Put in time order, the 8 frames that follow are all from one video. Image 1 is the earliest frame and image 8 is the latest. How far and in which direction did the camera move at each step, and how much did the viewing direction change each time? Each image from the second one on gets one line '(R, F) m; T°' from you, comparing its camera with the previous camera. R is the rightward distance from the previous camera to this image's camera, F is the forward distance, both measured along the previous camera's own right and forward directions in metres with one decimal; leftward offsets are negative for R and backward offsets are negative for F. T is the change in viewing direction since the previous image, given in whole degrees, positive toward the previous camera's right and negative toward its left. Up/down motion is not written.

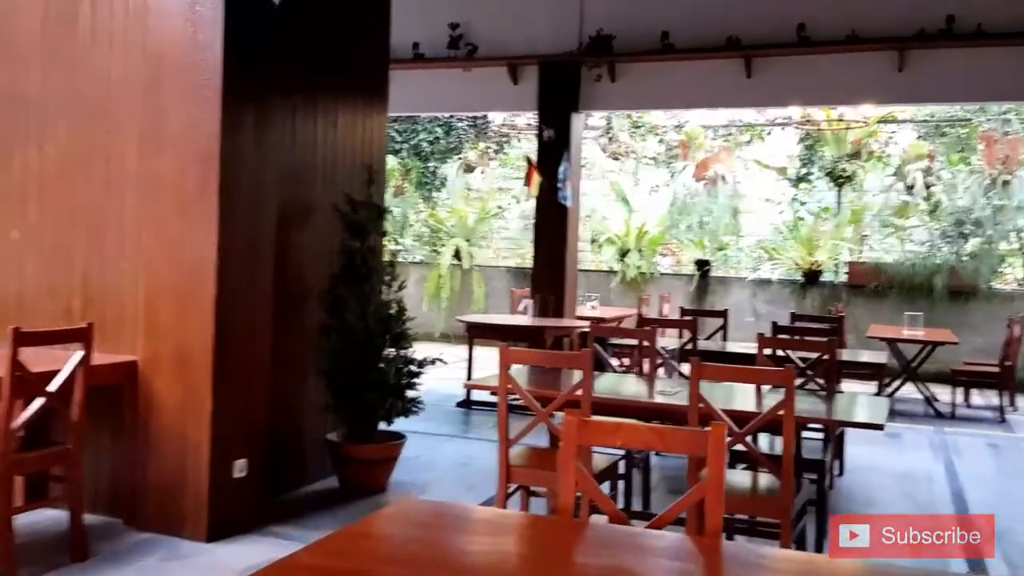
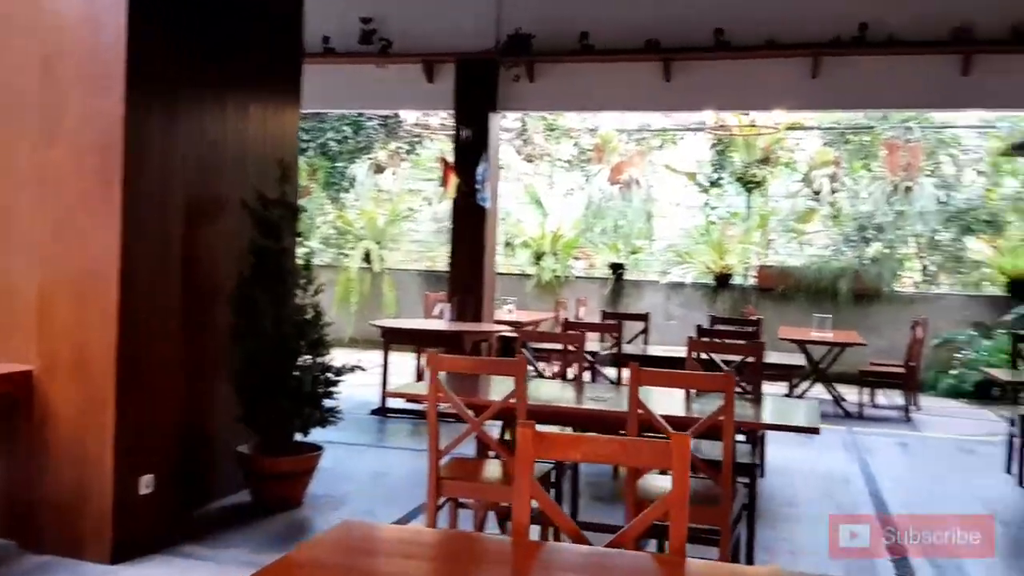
(-0.1, +0.2) m; +6°
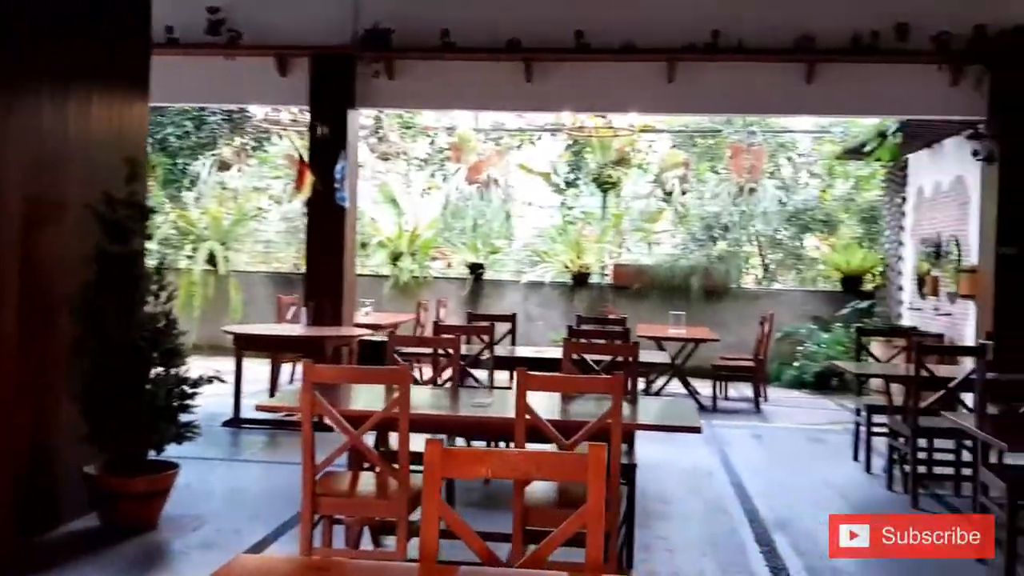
(-0.1, +0.1) m; +9°
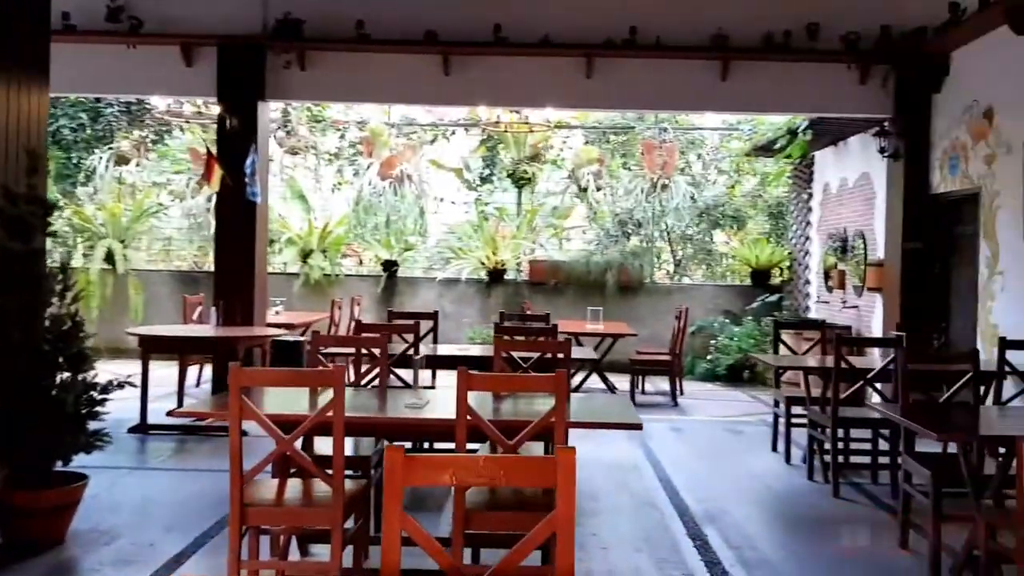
(-0.1, +0.1) m; +6°
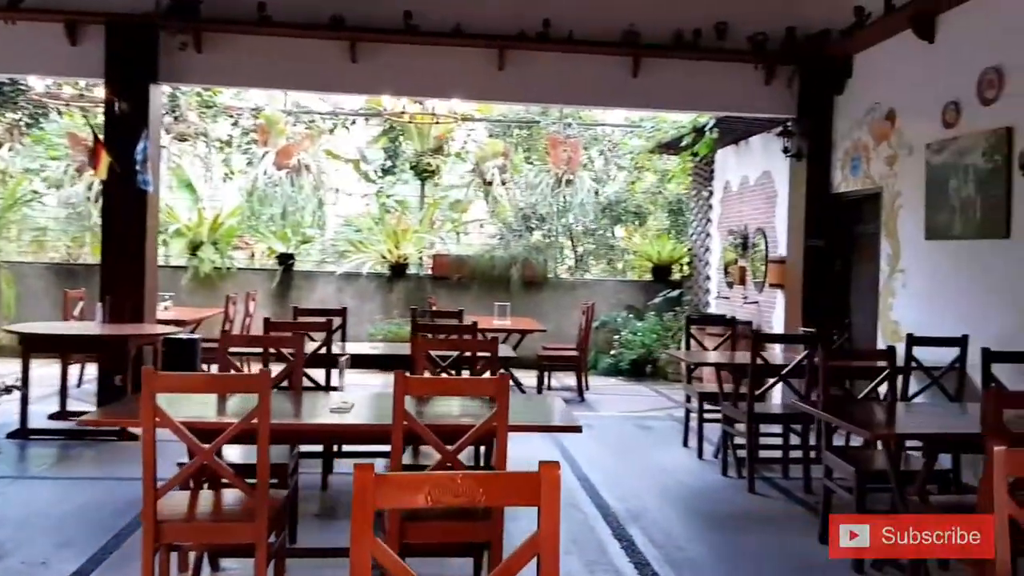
(-0.2, +0.2) m; +7°
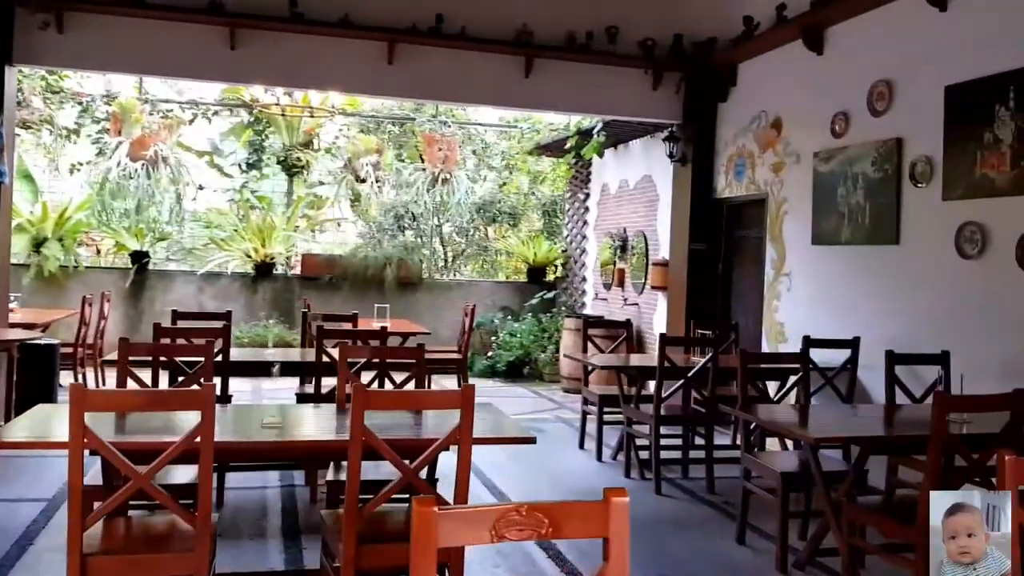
(-0.4, +0.2) m; +10°
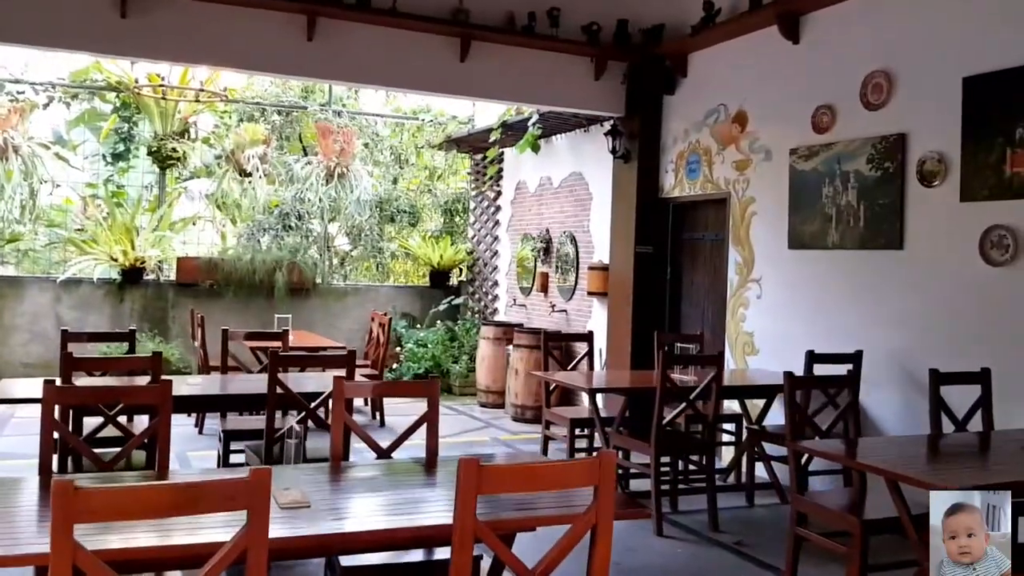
(-0.6, +0.8) m; +10°
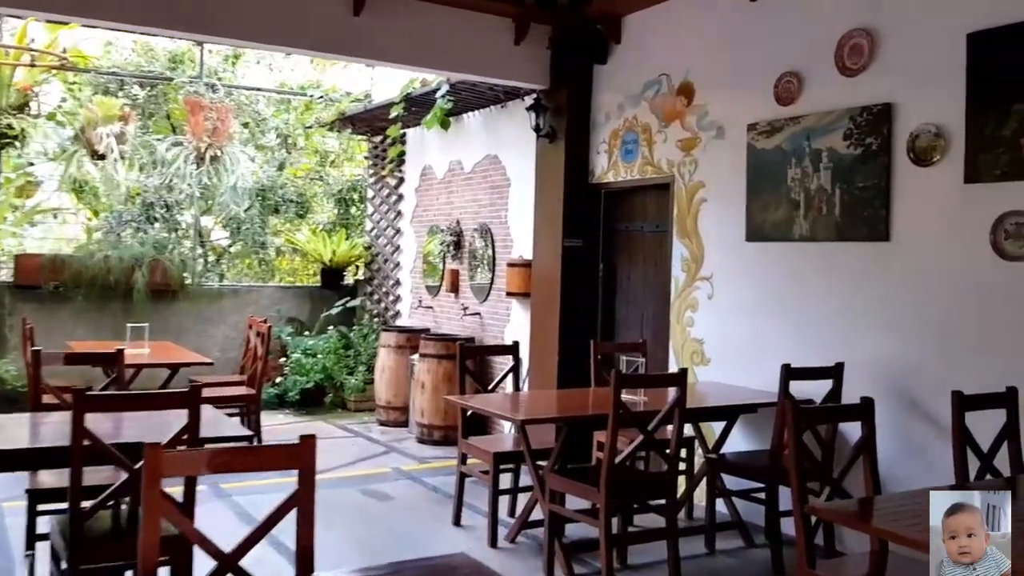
(0.0, +1.0) m; +6°
